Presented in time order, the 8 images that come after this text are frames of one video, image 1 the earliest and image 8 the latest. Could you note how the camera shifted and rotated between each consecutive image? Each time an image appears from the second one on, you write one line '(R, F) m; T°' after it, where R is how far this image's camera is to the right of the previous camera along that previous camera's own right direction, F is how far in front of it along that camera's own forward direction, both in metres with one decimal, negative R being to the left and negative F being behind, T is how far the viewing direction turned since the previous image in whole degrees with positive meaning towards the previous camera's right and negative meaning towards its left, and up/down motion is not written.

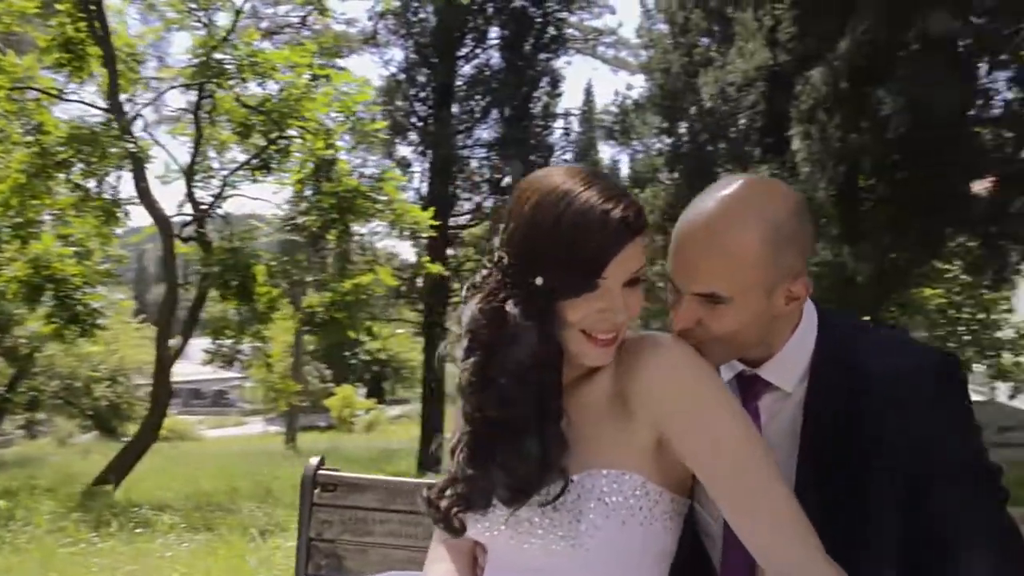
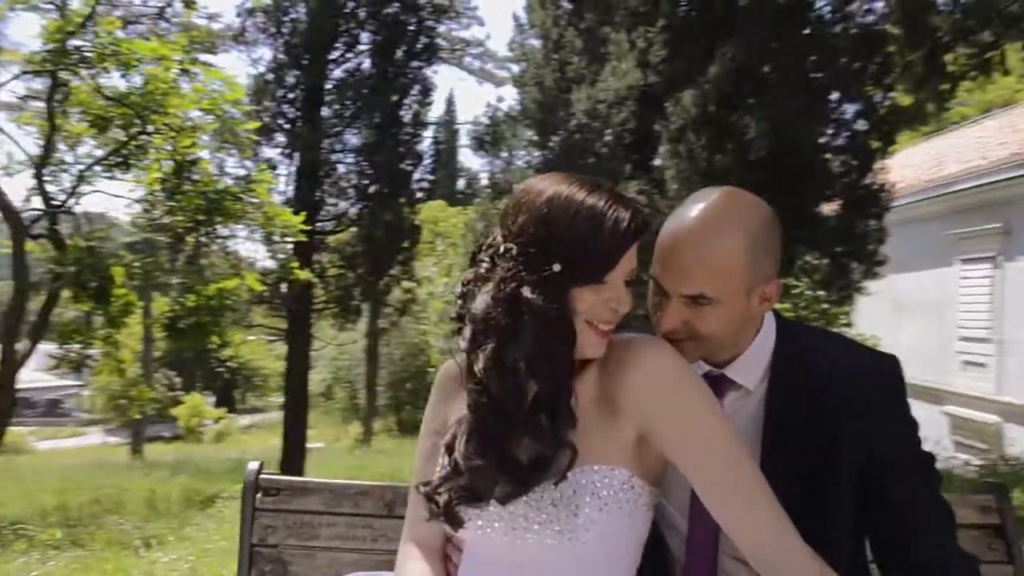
(-0.2, 0.0) m; +9°
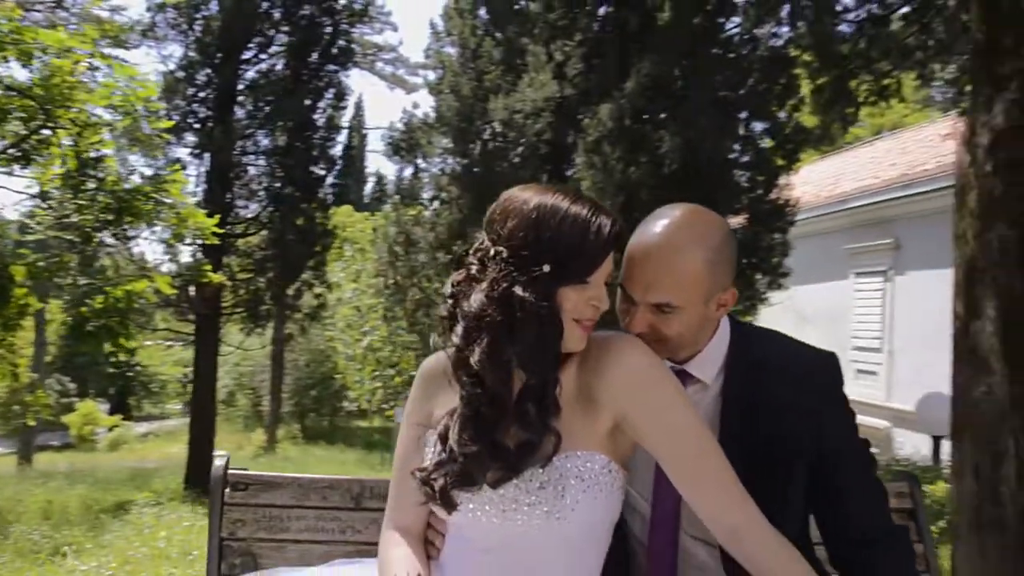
(-0.1, -0.1) m; +6°
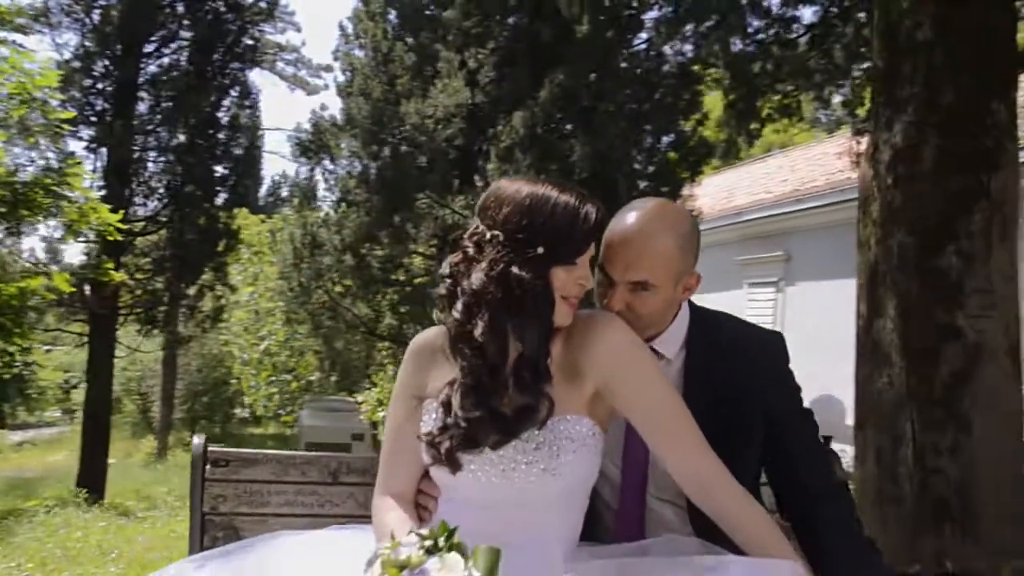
(-0.2, -0.1) m; +7°
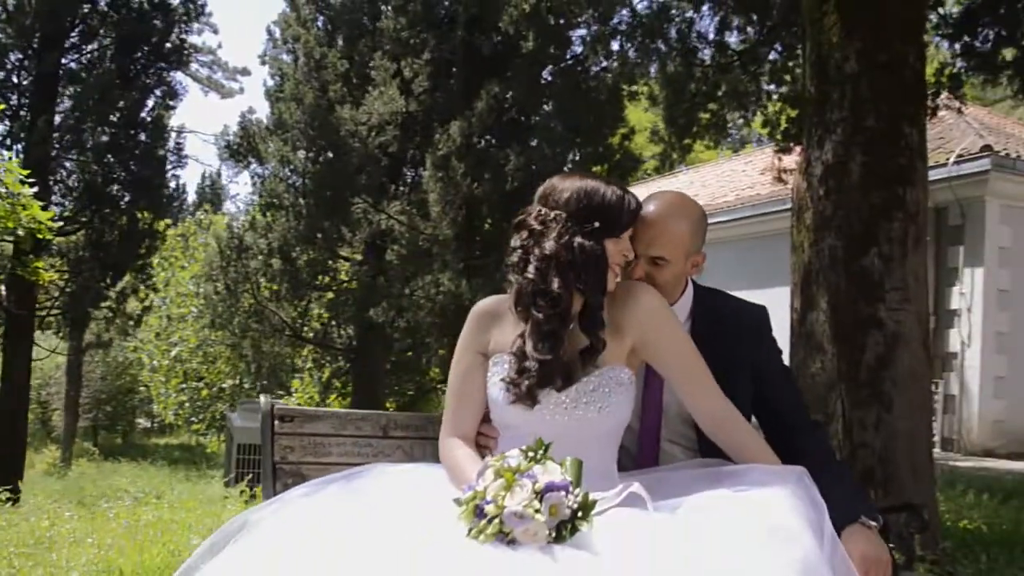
(-0.3, -0.4) m; +6°
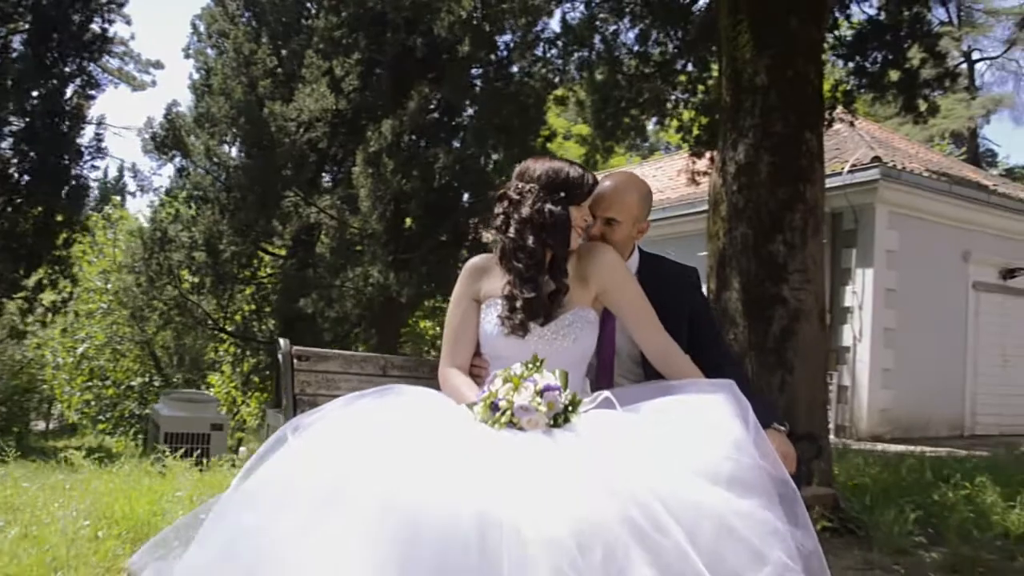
(-0.2, -0.5) m; +6°
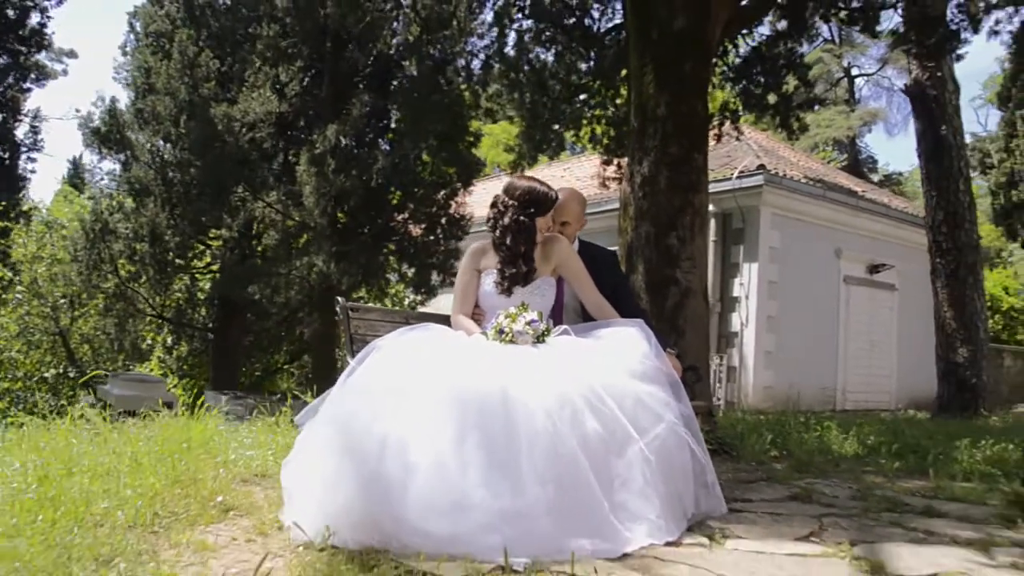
(-0.4, -1.3) m; +6°
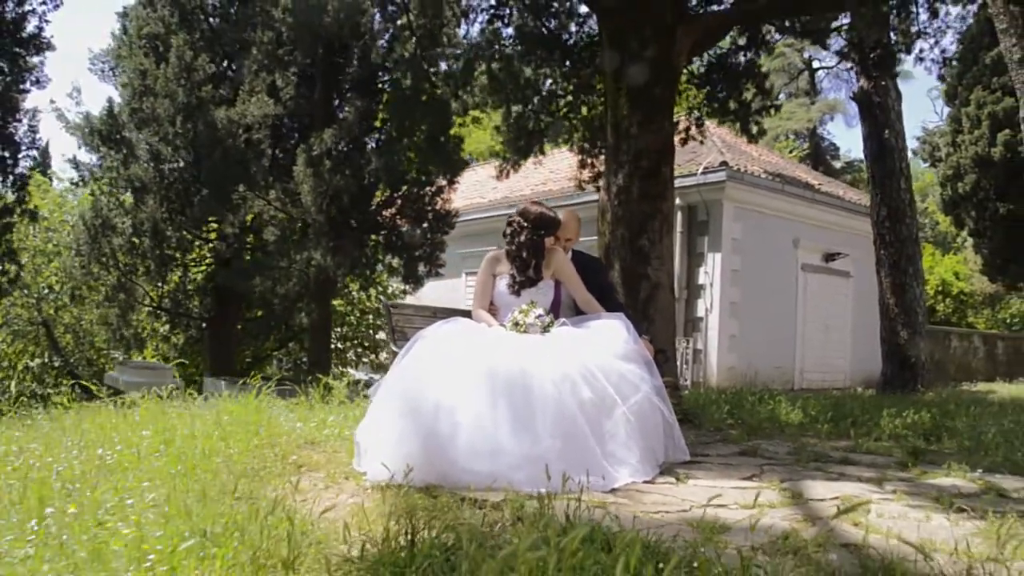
(-0.2, -1.0) m; +2°
